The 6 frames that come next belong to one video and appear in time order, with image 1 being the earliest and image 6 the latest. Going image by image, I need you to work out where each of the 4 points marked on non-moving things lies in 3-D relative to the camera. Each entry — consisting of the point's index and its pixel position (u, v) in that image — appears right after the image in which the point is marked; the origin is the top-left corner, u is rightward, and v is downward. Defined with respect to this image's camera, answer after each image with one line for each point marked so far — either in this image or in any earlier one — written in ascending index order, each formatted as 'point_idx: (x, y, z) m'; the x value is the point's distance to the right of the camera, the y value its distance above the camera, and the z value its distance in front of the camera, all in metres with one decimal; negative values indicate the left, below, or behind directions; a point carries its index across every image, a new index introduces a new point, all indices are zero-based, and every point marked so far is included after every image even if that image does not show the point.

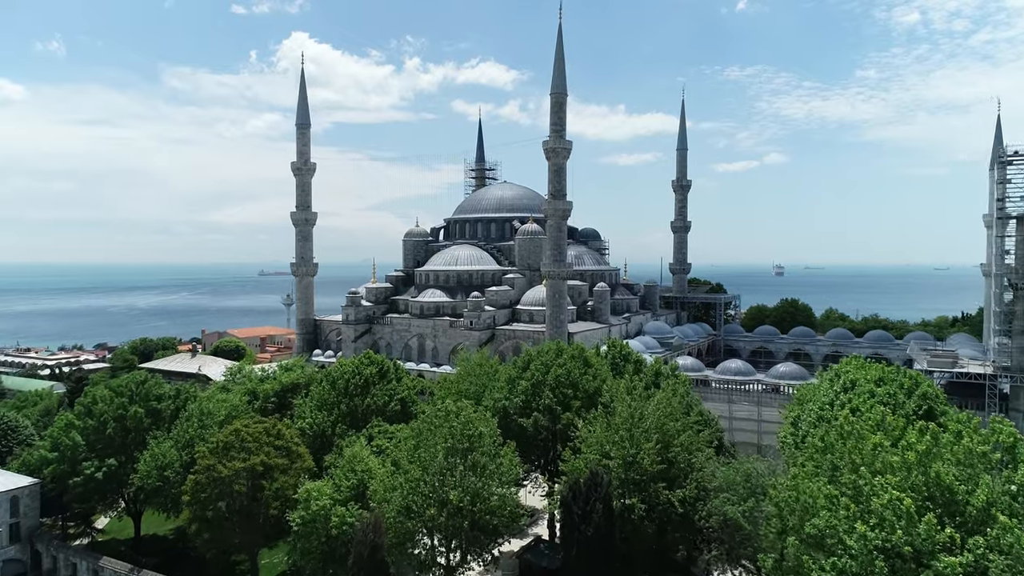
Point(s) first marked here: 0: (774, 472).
0: (+5.1, -3.6, +19.9) m
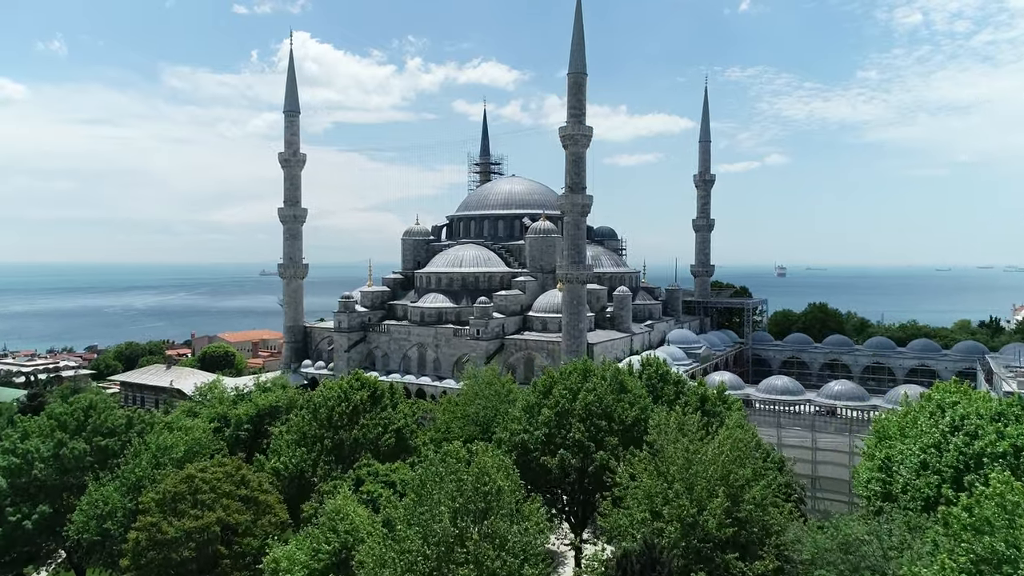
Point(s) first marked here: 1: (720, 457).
0: (+5.6, -3.8, +15.2) m
1: (+3.5, -2.8, +17.0) m
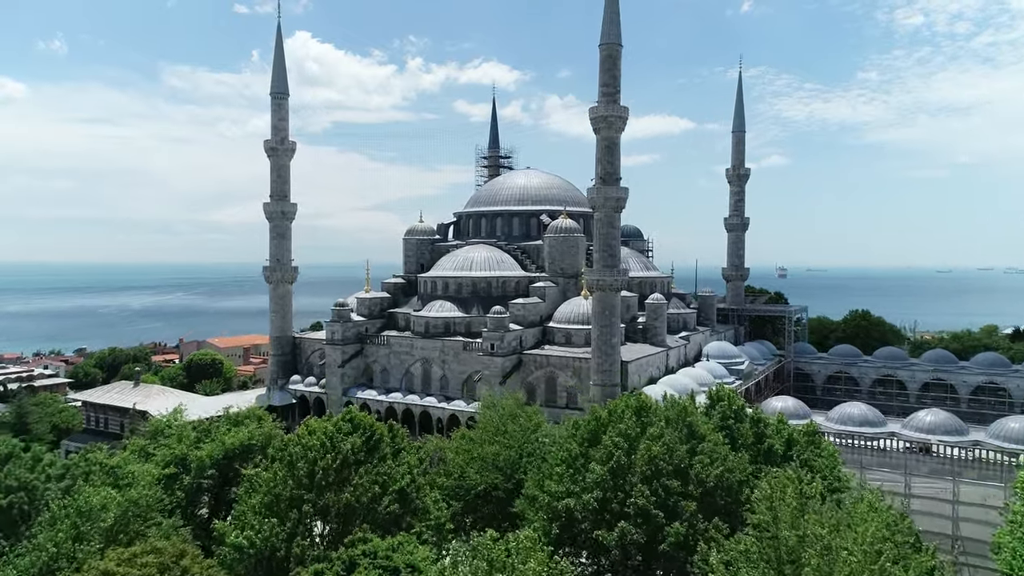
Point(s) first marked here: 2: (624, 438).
0: (+6.2, -4.0, +9.9) m
1: (+4.2, -3.1, +11.7) m
2: (+1.9, -2.5, +17.0) m
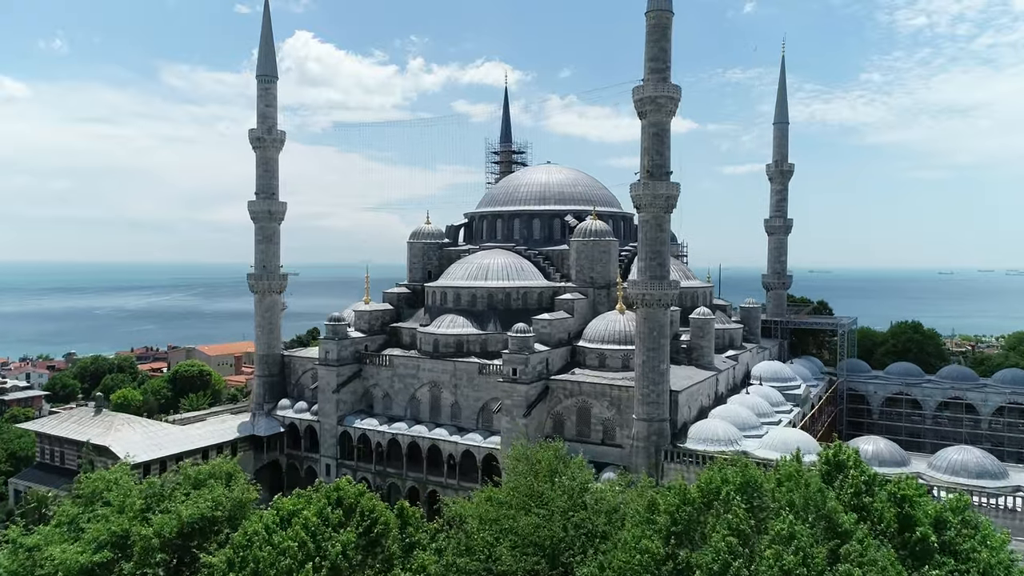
0: (+6.9, -4.4, +4.7) m
1: (+4.9, -3.5, +6.5) m
2: (+2.6, -2.9, +11.8) m
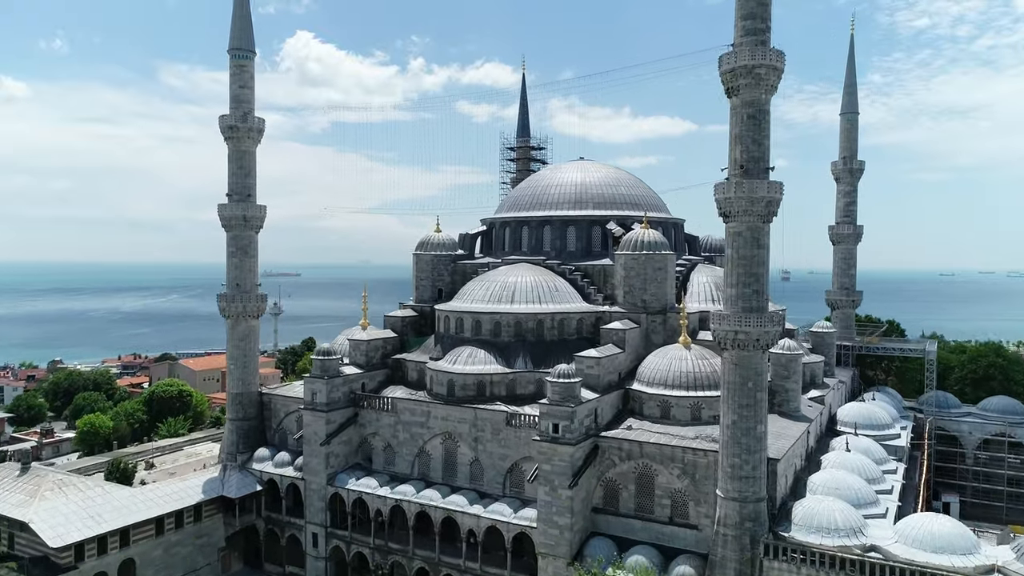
0: (+7.8, -5.1, -1.9) m
1: (+5.7, -4.1, -0.1) m
2: (+3.5, -3.6, +5.2) m
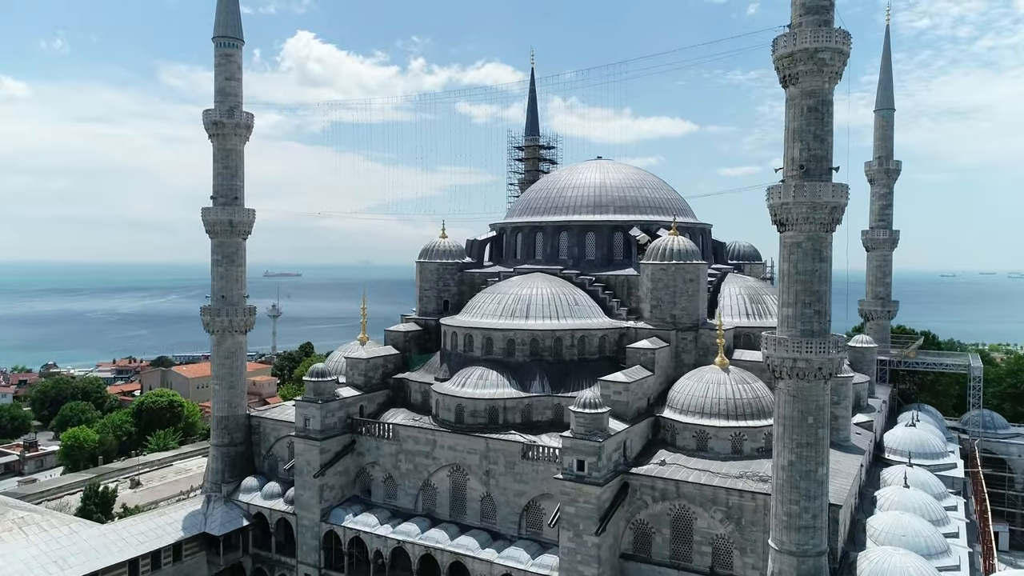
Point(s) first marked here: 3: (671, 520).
0: (+8.1, -5.4, -4.5) m
1: (+6.1, -4.4, -2.7) m
2: (+3.8, -3.9, +2.6) m
3: (+3.0, -4.4, +19.2) m
